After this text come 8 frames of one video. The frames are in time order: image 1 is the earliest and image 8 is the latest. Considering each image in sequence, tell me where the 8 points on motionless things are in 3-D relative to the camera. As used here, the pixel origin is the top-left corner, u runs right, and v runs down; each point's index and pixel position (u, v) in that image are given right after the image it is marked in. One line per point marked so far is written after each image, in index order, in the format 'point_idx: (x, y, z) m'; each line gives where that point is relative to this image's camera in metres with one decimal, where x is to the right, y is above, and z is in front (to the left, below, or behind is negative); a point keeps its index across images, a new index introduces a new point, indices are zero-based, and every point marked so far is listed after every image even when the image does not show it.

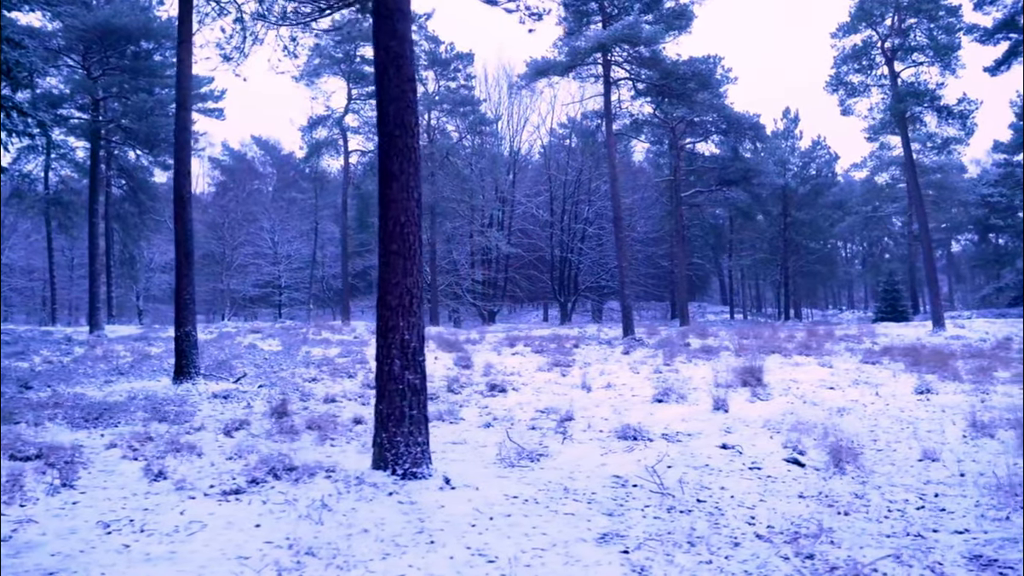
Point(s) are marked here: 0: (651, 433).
0: (+1.3, -1.4, +7.0) m
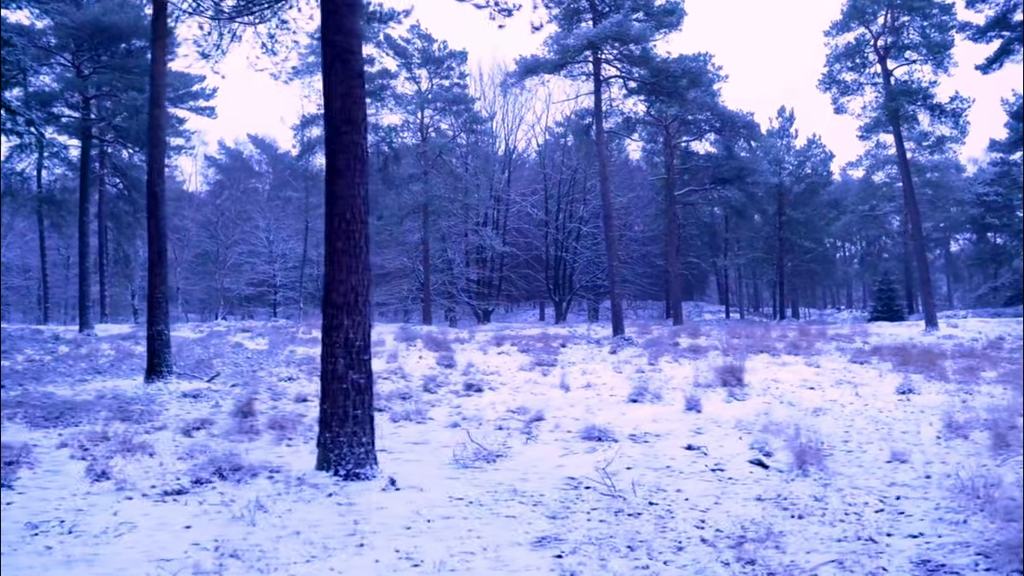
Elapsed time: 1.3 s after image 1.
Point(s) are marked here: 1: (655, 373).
0: (+1.0, -1.4, +6.9) m
1: (+2.3, -1.4, +11.5) m
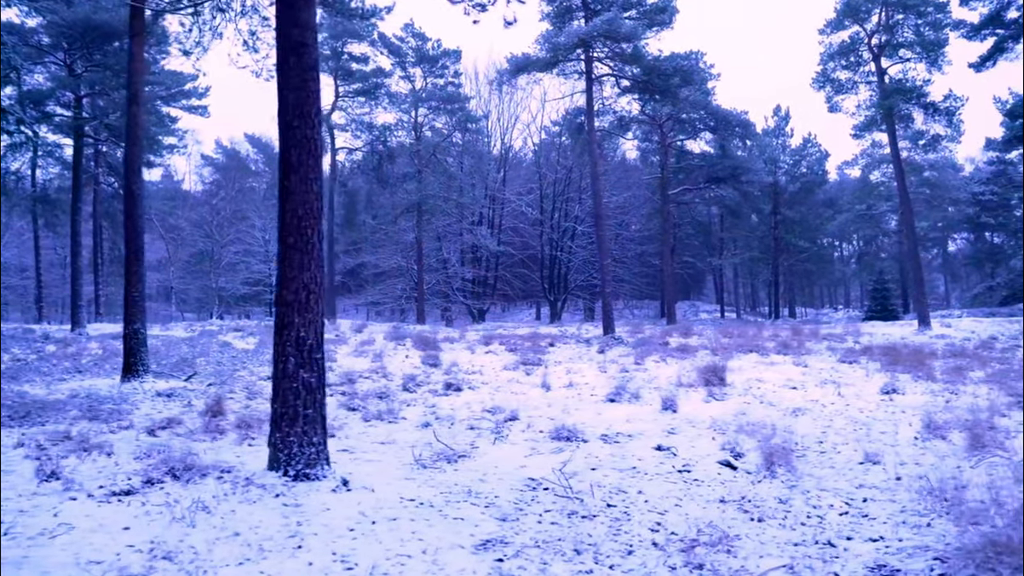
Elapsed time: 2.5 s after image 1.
0: (+0.7, -1.4, +6.8) m
1: (+2.0, -1.3, +11.4) m
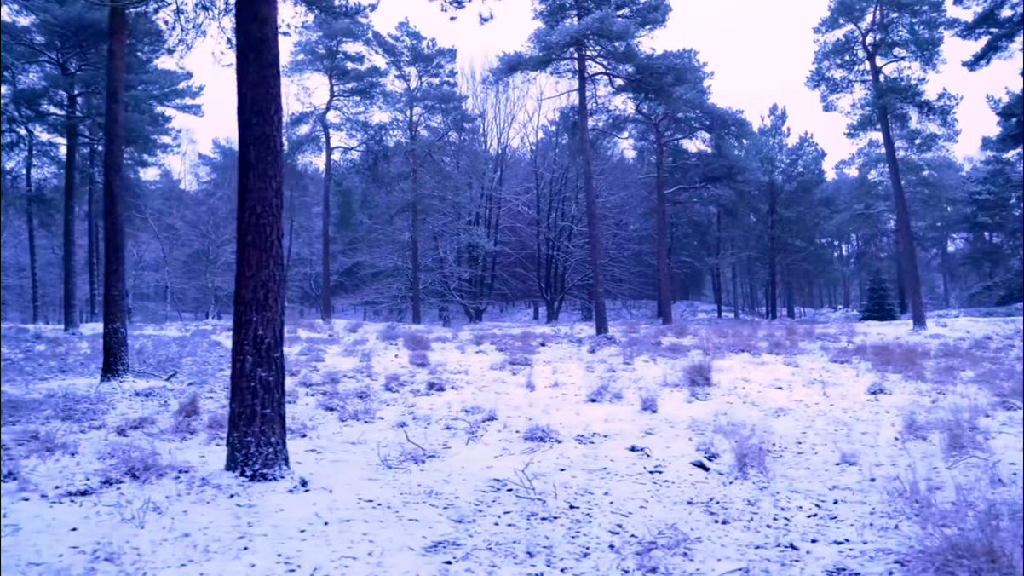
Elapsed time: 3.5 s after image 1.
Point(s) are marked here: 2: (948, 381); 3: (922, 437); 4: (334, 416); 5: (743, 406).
0: (+0.5, -1.4, +6.8) m
1: (+1.8, -1.3, +11.4) m
2: (+6.8, -1.4, +11.2) m
3: (+4.0, -1.5, +7.1) m
4: (-1.9, -1.4, +7.7) m
5: (+2.8, -1.4, +8.6) m
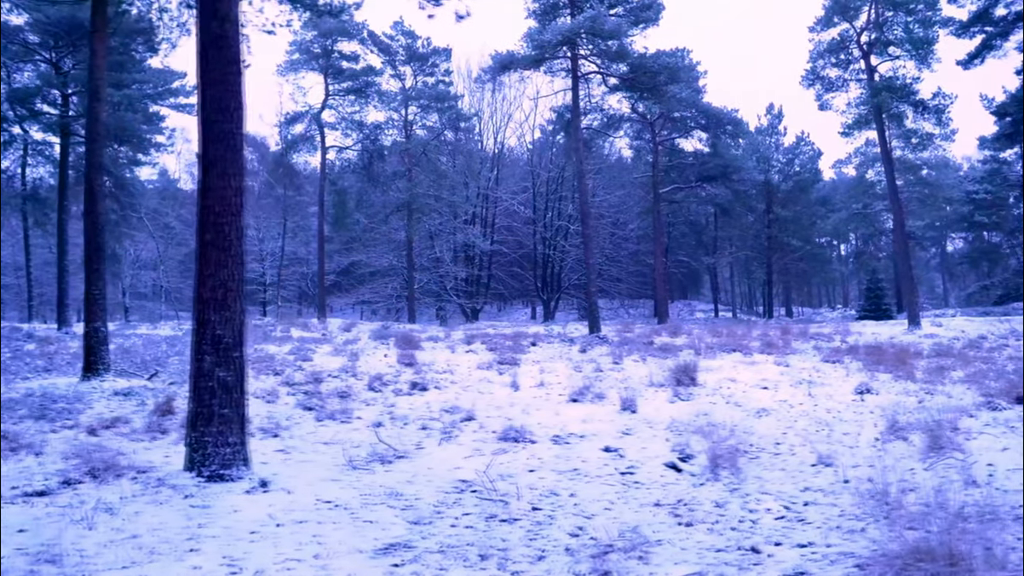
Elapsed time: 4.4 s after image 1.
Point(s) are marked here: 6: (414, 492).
0: (+0.3, -1.4, +6.7) m
1: (+1.6, -1.3, +11.3) m
2: (+6.5, -1.4, +11.1) m
3: (+3.8, -1.5, +7.1) m
4: (-2.1, -1.4, +7.6) m
5: (+2.5, -1.4, +8.6) m
6: (-0.6, -1.3, +4.7) m
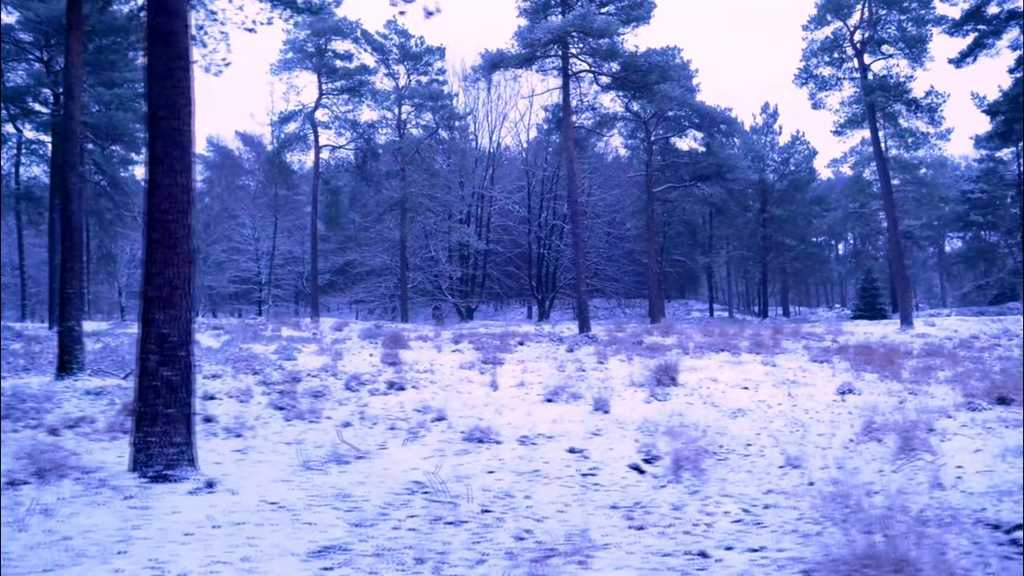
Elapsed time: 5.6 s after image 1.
0: (0.0, -1.3, +6.6) m
1: (+1.3, -1.3, +11.2) m
2: (+6.2, -1.4, +11.0) m
3: (+3.5, -1.5, +7.0) m
4: (-2.4, -1.3, +7.6) m
5: (+2.2, -1.4, +8.5) m
6: (-0.9, -1.3, +4.6) m
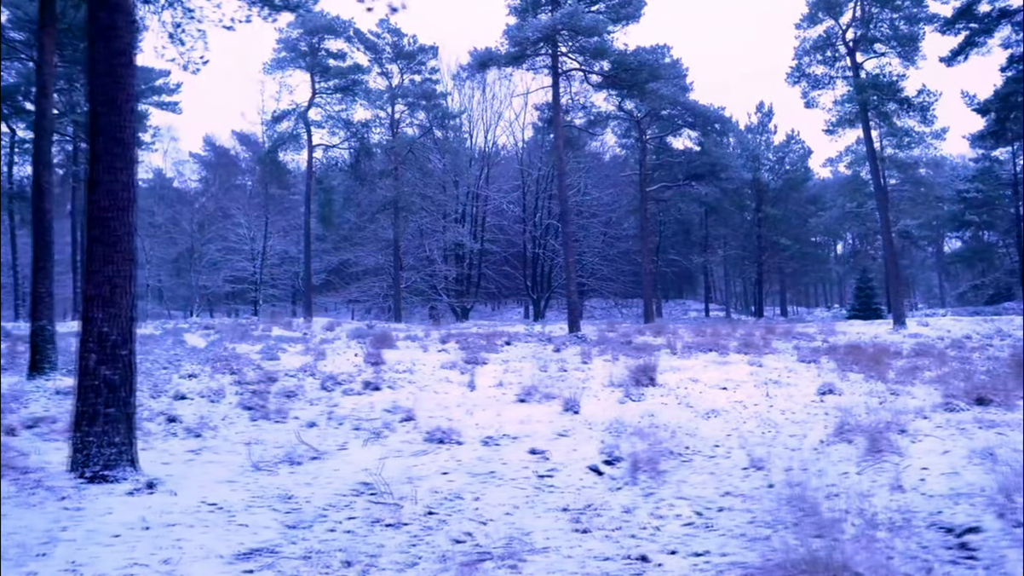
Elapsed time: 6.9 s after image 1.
0: (-0.4, -1.3, +6.6) m
1: (+1.0, -1.3, +11.2) m
2: (+5.9, -1.4, +10.9) m
3: (+3.2, -1.4, +6.9) m
4: (-2.7, -1.3, +7.5) m
5: (+1.9, -1.4, +8.4) m
6: (-1.3, -1.3, +4.5) m
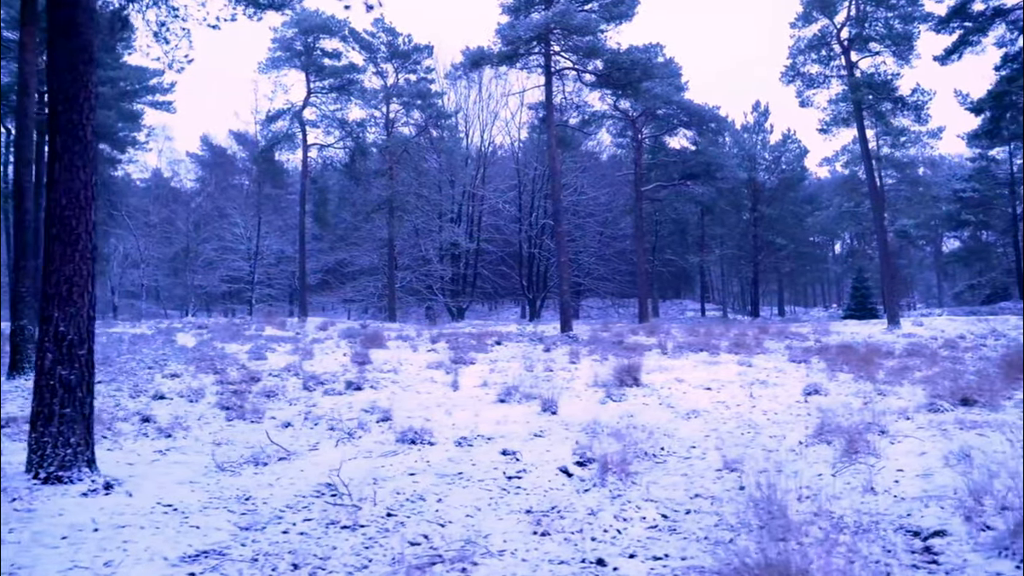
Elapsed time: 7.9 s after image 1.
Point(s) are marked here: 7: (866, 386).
0: (-0.6, -1.3, +6.5) m
1: (+0.7, -1.3, +11.1) m
2: (+5.7, -1.4, +10.8) m
3: (+3.0, -1.4, +6.8) m
4: (-3.0, -1.3, +7.5) m
5: (+1.7, -1.4, +8.4) m
6: (-1.5, -1.3, +4.5) m
7: (+5.1, -1.4, +10.5) m
